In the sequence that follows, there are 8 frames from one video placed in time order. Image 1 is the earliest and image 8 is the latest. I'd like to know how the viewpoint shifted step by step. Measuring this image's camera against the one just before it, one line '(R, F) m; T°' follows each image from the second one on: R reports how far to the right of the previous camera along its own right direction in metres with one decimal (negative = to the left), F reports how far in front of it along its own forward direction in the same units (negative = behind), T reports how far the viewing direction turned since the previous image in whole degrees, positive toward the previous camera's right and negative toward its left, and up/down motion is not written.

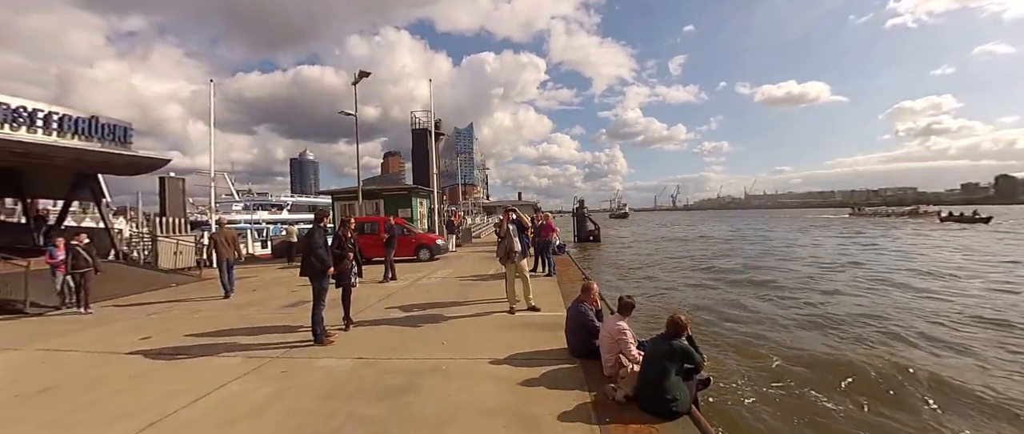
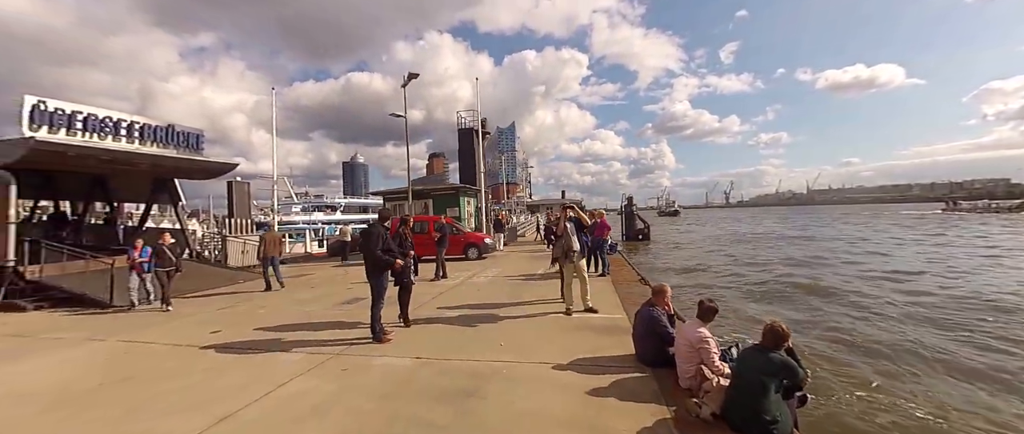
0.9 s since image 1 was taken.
(-0.2, +0.3) m; -6°
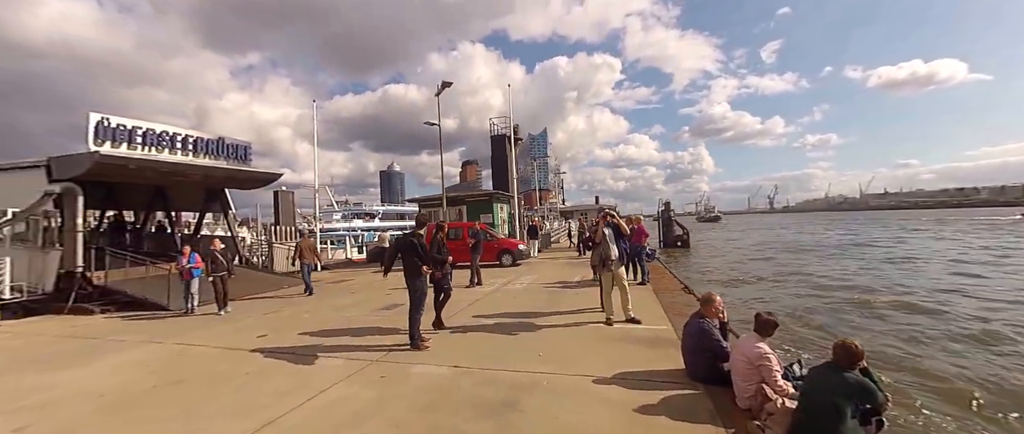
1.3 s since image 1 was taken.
(-0.1, +0.1) m; -5°
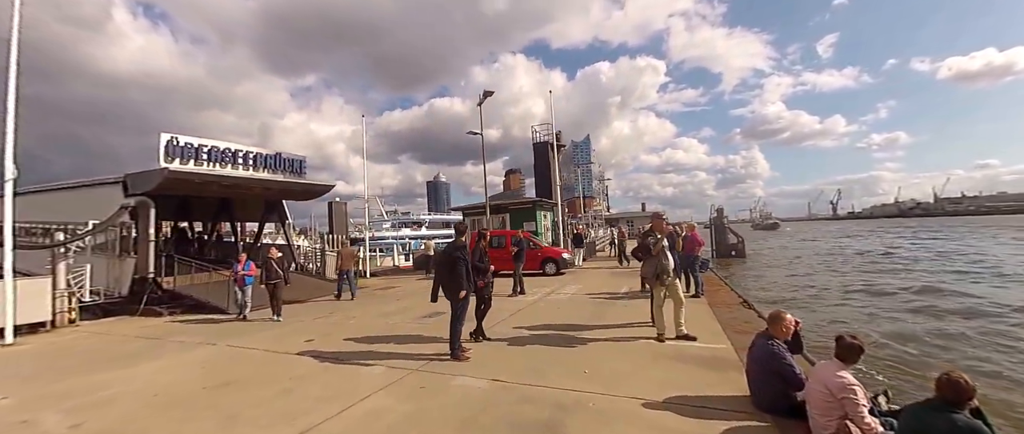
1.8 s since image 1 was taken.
(0.0, +0.2) m; -6°
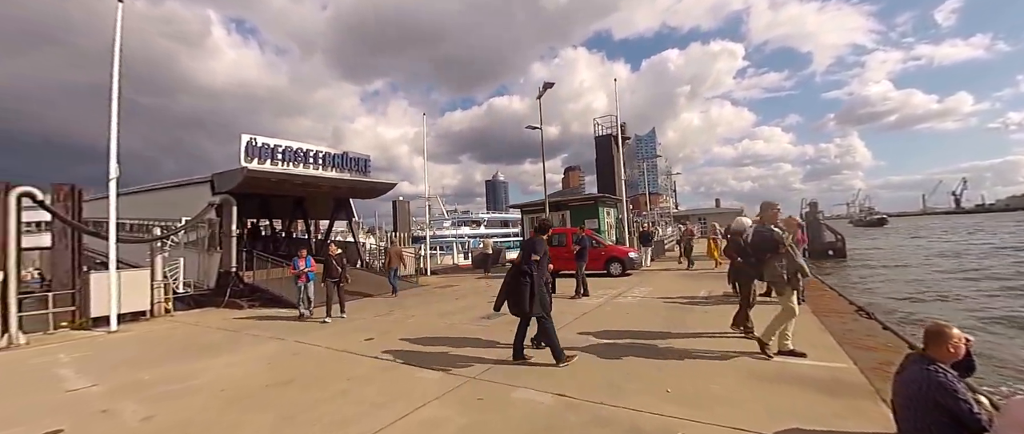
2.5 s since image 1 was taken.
(-0.1, +0.5) m; -9°
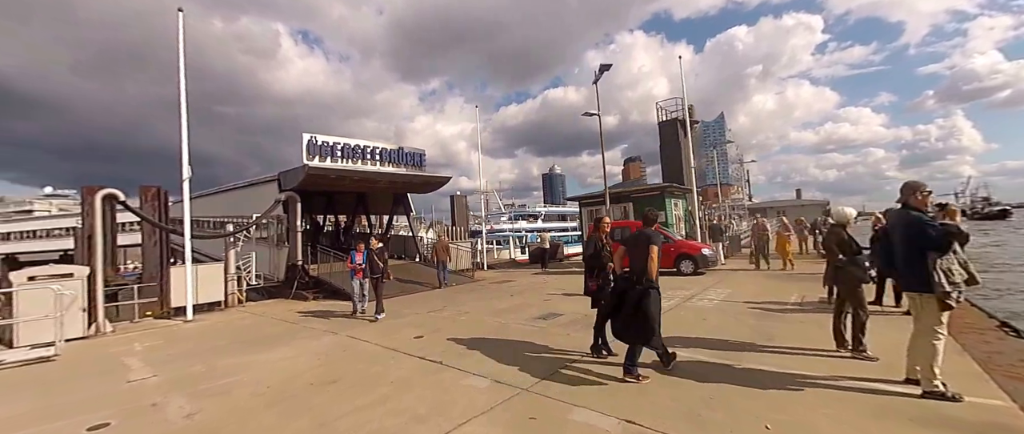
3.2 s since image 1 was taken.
(0.0, +0.6) m; -9°
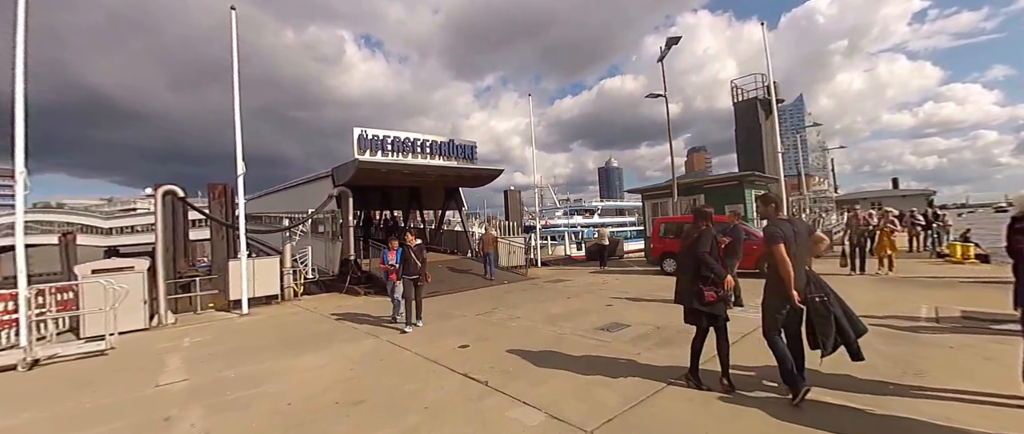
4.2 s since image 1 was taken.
(0.0, +0.9) m; -8°
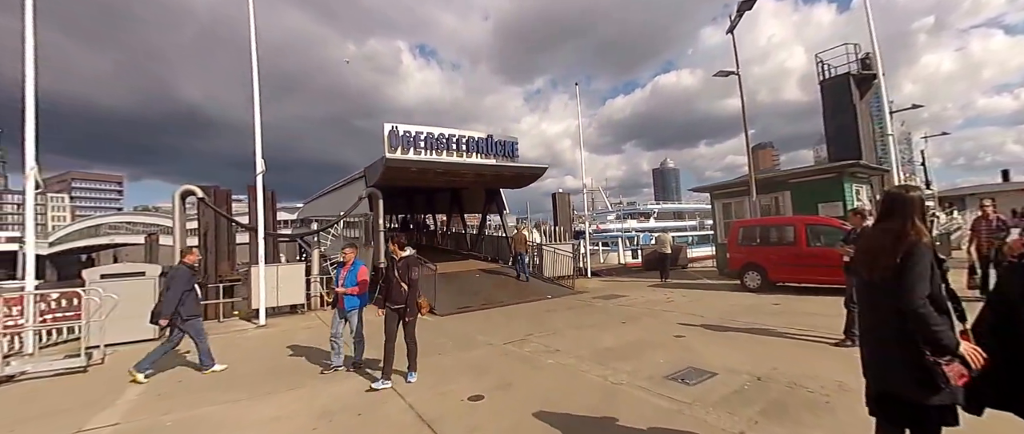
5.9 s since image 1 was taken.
(+0.2, +1.5) m; -8°
